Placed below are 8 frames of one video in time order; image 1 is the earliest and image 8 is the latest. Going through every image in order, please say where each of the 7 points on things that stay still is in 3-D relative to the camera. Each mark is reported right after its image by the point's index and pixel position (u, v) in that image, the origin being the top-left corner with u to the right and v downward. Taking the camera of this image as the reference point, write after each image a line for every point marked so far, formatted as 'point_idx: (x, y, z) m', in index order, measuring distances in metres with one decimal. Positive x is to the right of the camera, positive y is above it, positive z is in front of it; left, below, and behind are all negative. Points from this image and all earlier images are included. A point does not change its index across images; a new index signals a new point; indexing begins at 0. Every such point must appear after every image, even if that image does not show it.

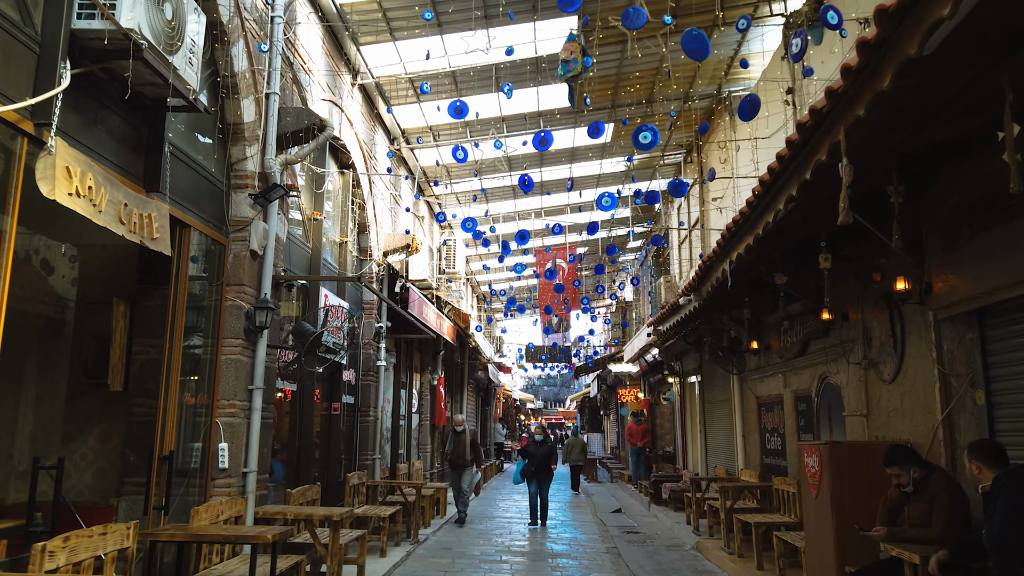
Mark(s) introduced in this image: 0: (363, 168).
0: (-1.8, +1.5, +9.2) m
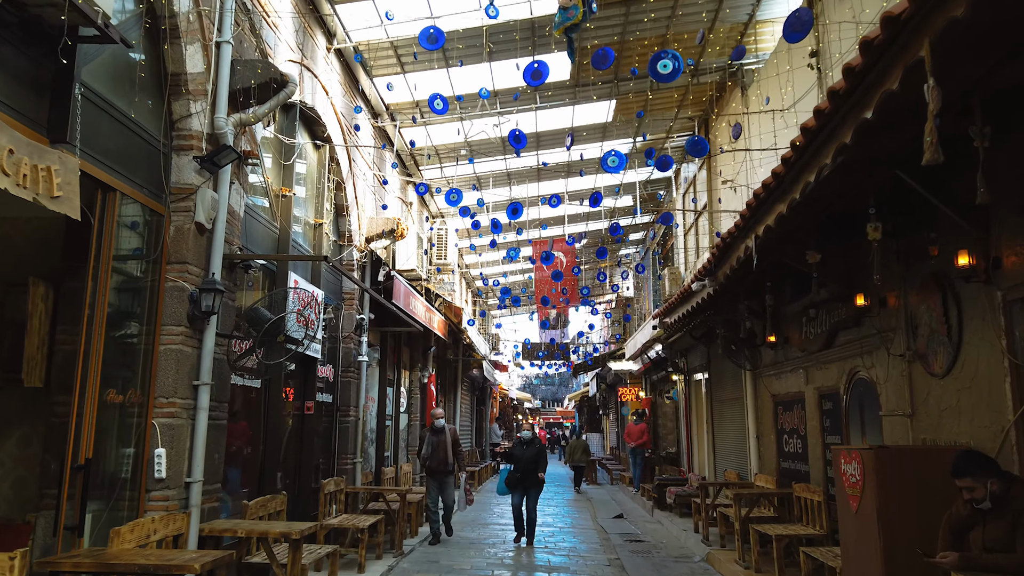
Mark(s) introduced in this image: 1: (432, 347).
0: (-1.9, +1.6, +8.3) m
1: (-1.5, -1.1, +14.2) m
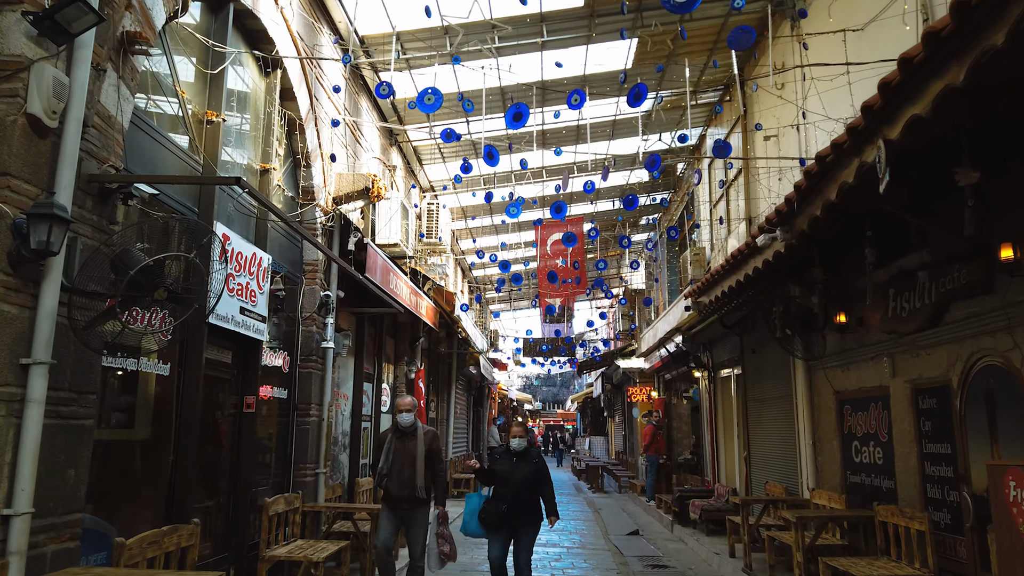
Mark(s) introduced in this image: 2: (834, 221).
0: (-1.9, +1.9, +6.6) m
1: (-1.5, -0.8, +12.5) m
2: (+1.9, +0.4, +4.5) m
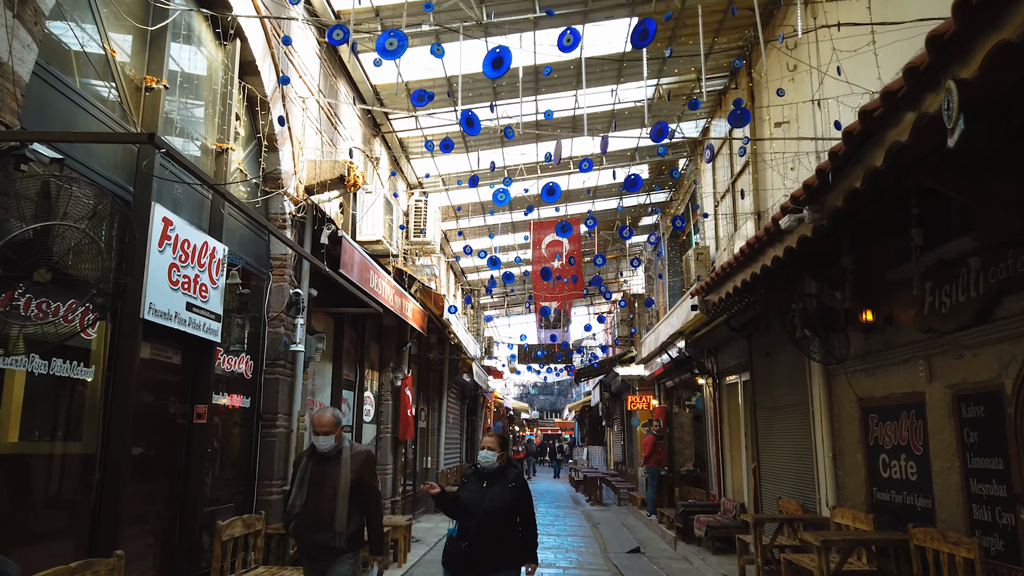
0: (-2.0, +1.9, +5.9) m
1: (-1.6, -0.9, +11.8) m
2: (+1.8, +0.5, +3.8) m
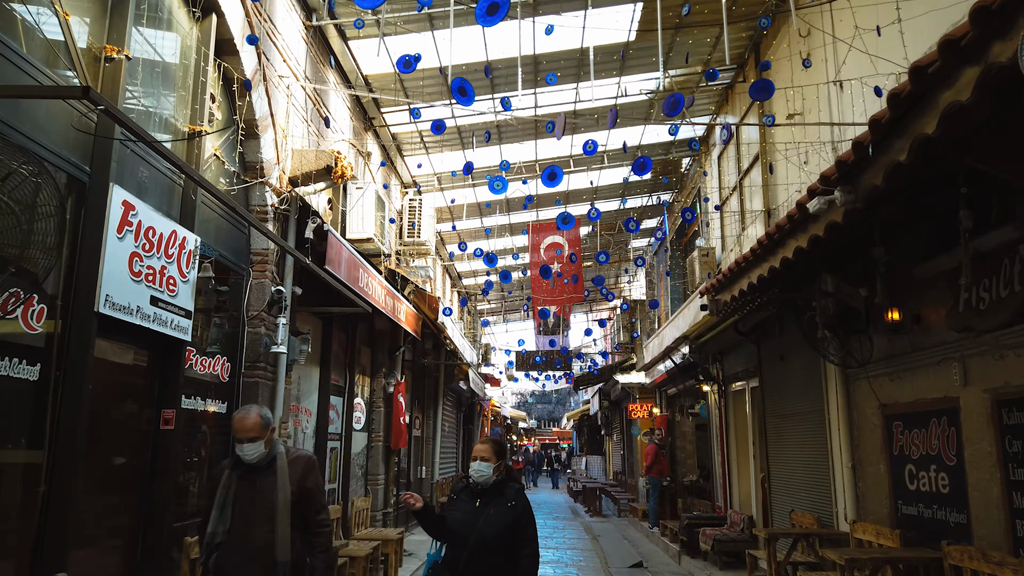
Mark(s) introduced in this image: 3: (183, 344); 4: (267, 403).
0: (-2.0, +2.0, +5.5) m
1: (-1.7, -0.9, +11.3) m
2: (+1.8, +0.5, +3.4) m
3: (-2.2, -0.4, +4.9) m
4: (-2.0, -0.9, +6.1) m
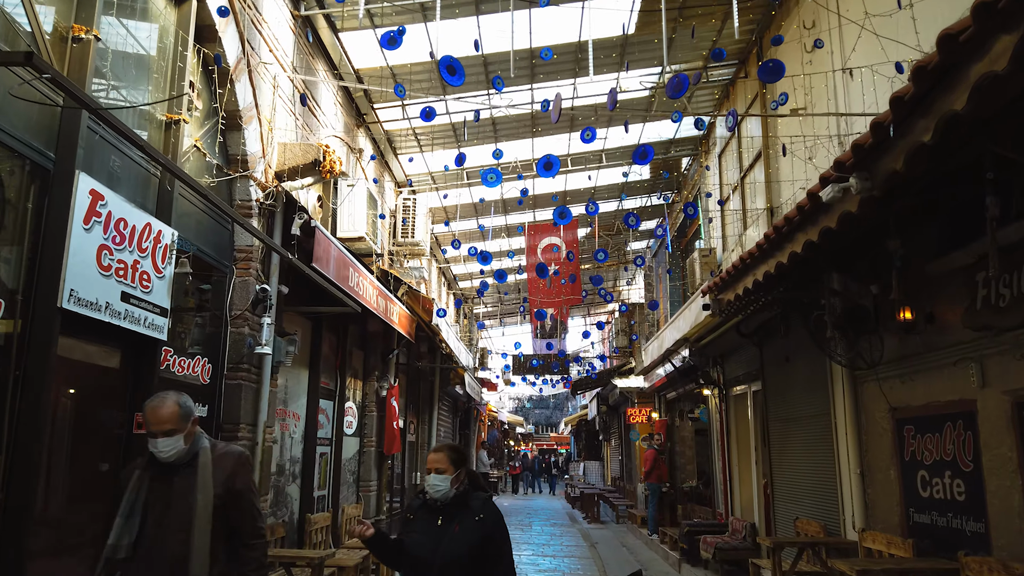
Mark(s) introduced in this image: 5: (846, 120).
0: (-2.0, +2.0, +5.3) m
1: (-1.7, -0.9, +11.1) m
2: (+1.8, +0.5, +3.1) m
3: (-2.2, -0.3, +4.6) m
4: (-2.1, -0.9, +5.9) m
5: (+2.7, +1.3, +6.0) m
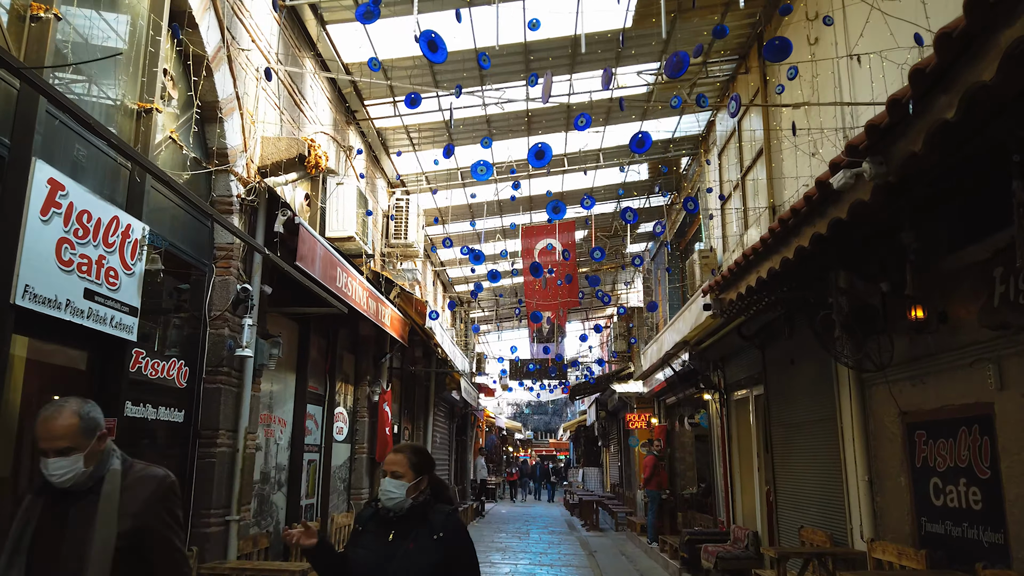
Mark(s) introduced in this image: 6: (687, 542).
0: (-2.1, +2.0, +5.0) m
1: (-1.8, -1.0, +10.8) m
2: (+1.7, +0.6, +2.9) m
3: (-2.2, -0.3, +4.4) m
4: (-2.1, -0.9, +5.6) m
5: (+2.6, +1.3, +5.7) m
6: (+2.2, -3.2, +9.3) m
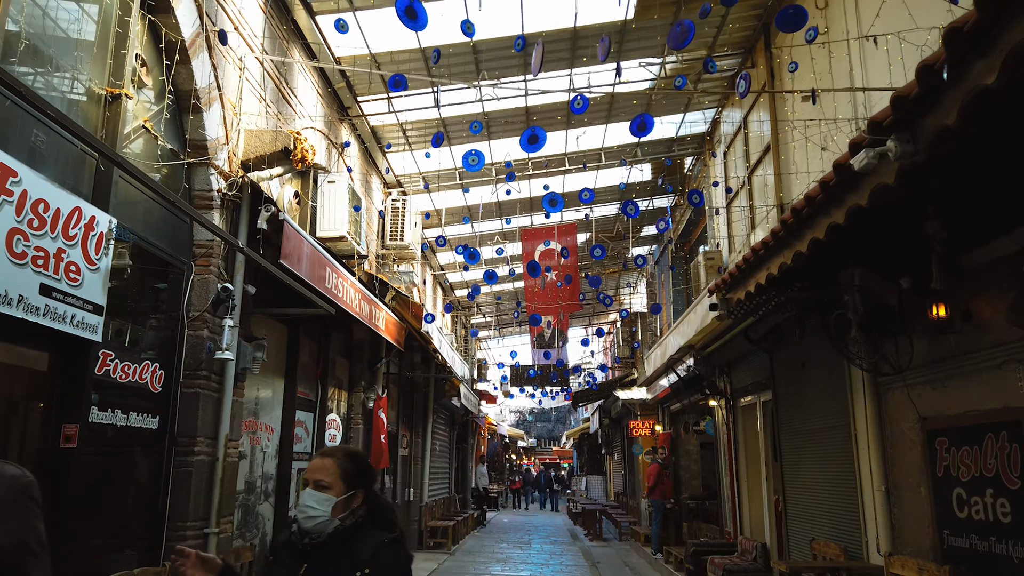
0: (-2.1, +2.0, +4.8) m
1: (-1.8, -1.0, +10.5) m
2: (+1.7, +0.6, +2.6) m
3: (-2.3, -0.3, +4.1) m
4: (-2.1, -0.9, +5.3) m
5: (+2.6, +1.4, +5.4) m
6: (+2.2, -3.2, +8.9) m
